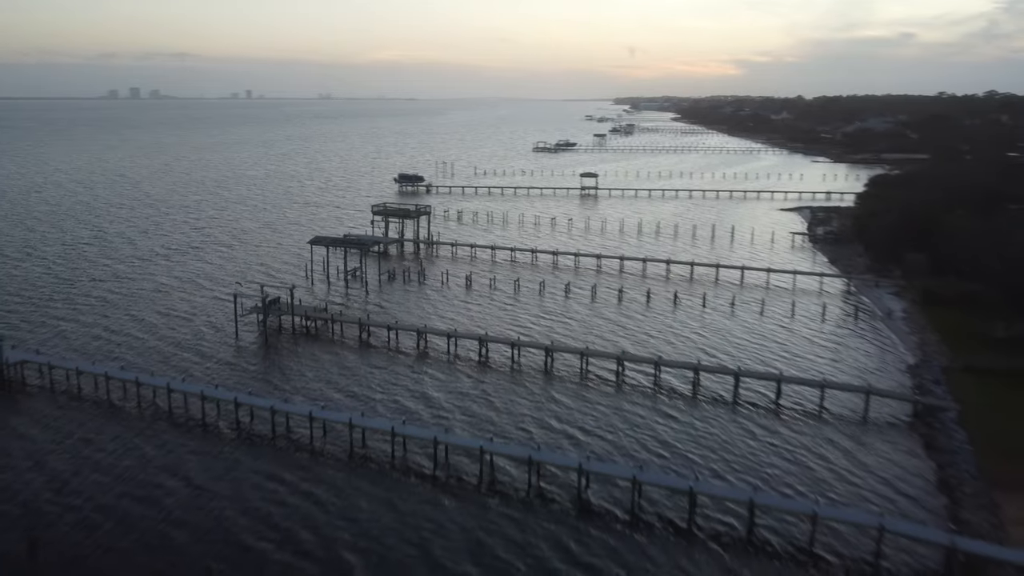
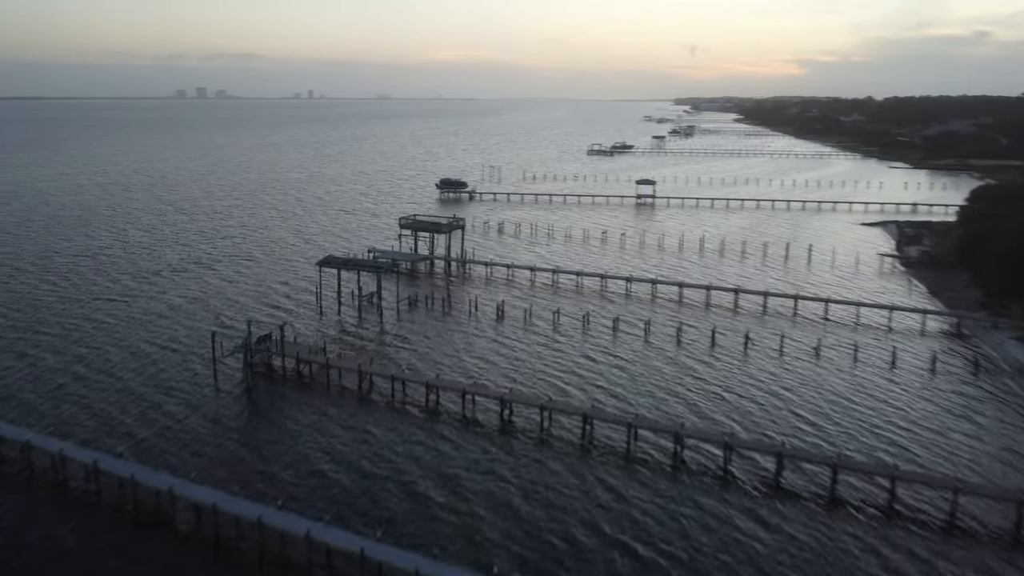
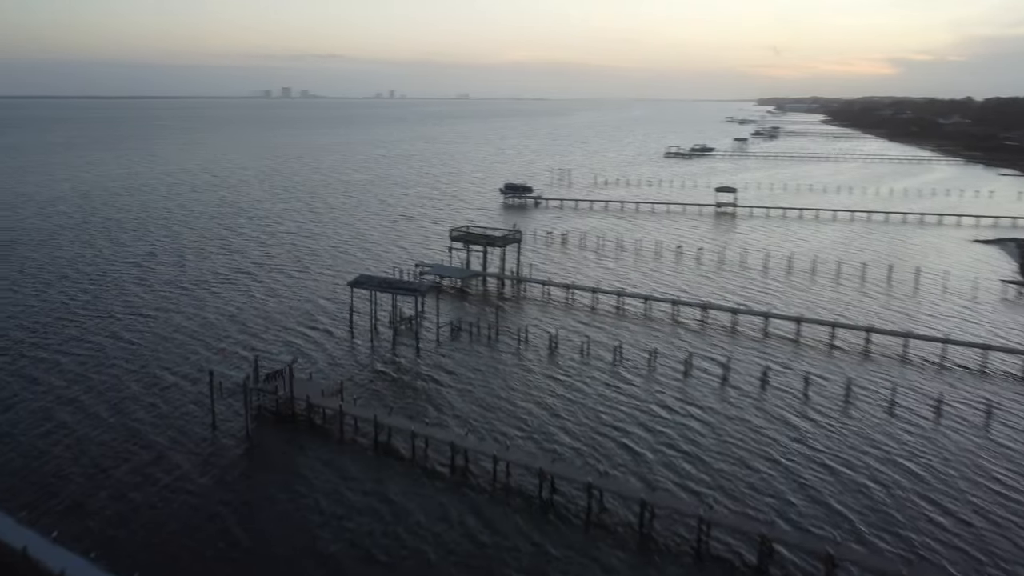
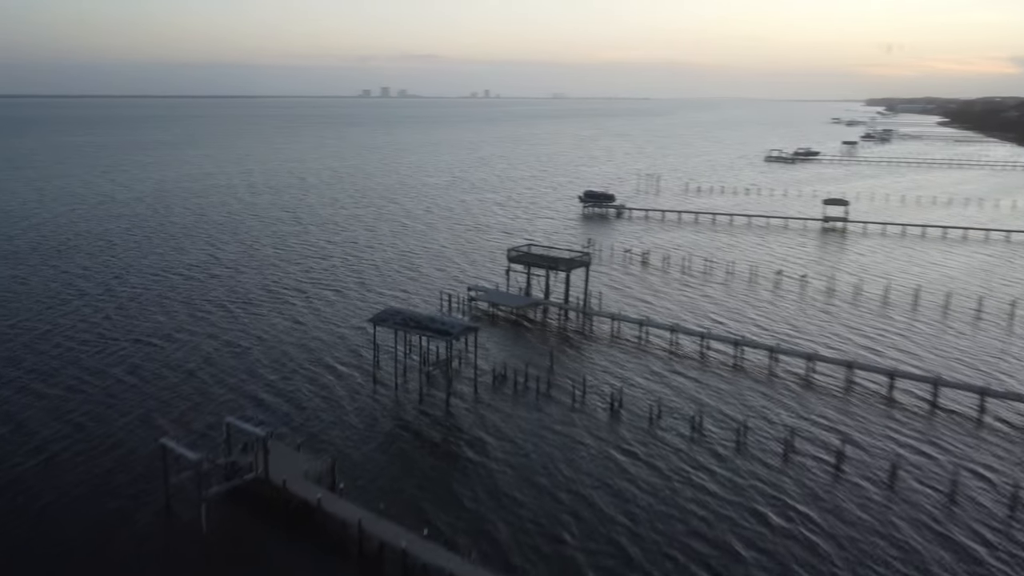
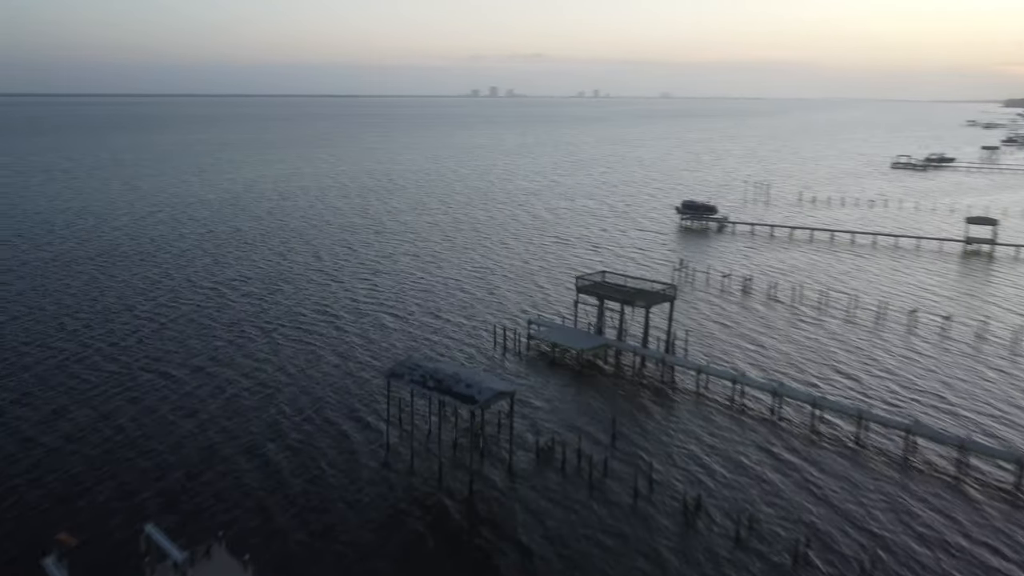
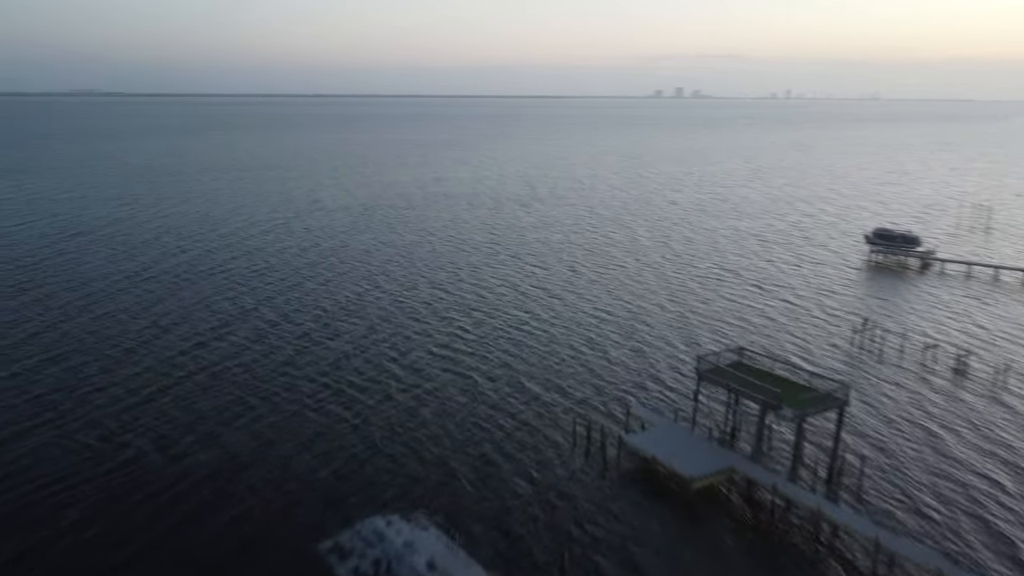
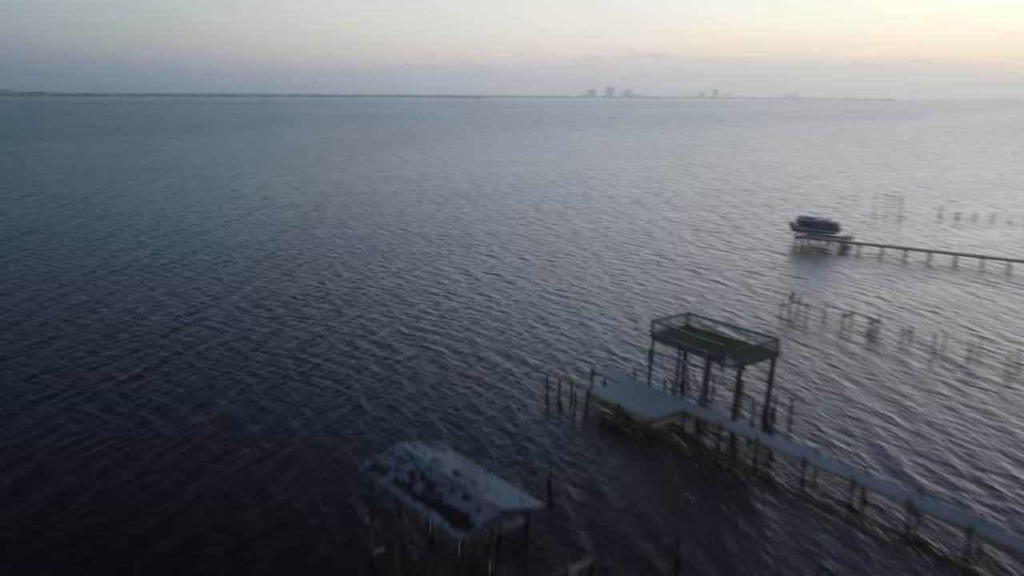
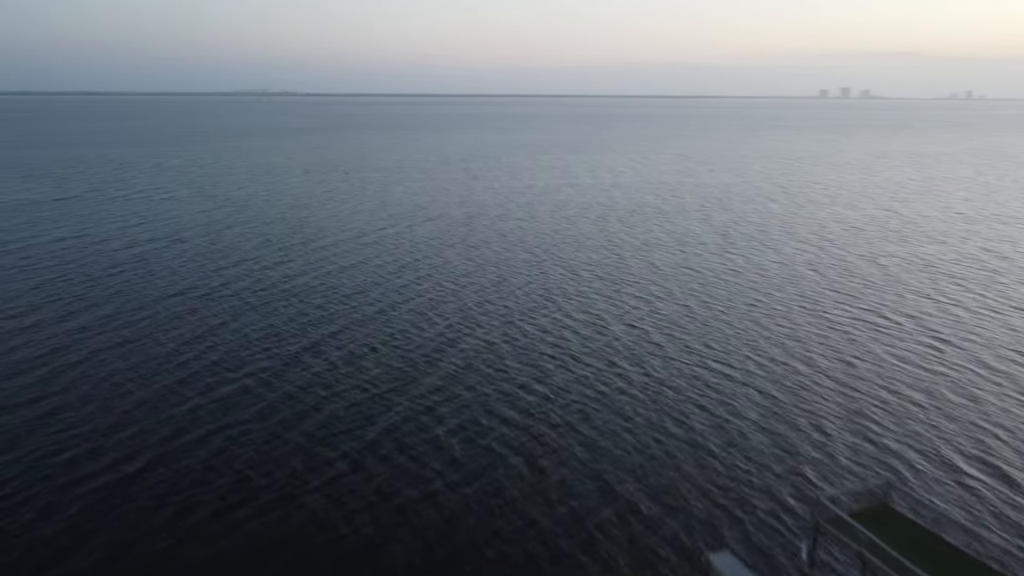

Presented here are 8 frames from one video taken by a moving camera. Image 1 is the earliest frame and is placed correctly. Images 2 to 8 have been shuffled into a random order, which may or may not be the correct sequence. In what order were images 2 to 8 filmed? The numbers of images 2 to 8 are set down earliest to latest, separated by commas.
2, 3, 4, 5, 7, 6, 8
